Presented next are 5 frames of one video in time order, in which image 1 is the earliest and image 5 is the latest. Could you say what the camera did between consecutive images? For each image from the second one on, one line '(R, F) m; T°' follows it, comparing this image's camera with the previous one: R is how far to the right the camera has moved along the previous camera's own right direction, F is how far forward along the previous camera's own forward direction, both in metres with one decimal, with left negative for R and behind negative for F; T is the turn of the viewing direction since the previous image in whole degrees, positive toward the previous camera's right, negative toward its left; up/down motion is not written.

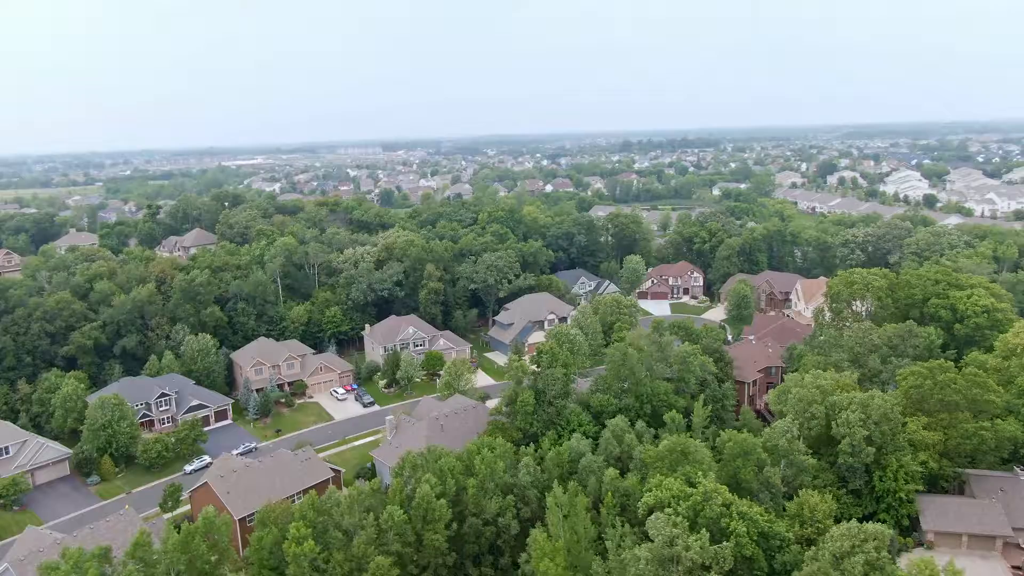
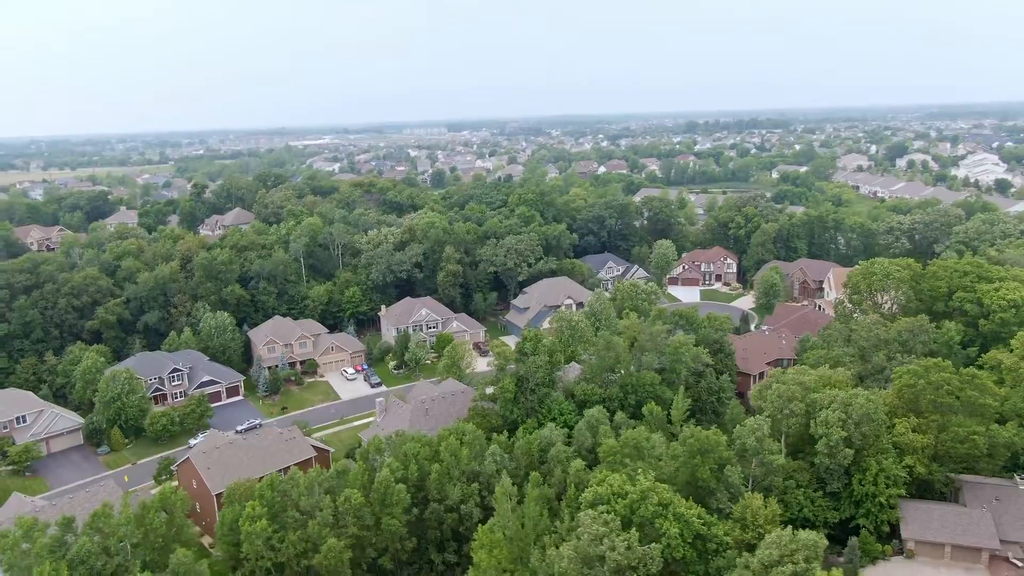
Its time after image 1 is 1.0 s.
(+2.7, +0.5) m; -5°
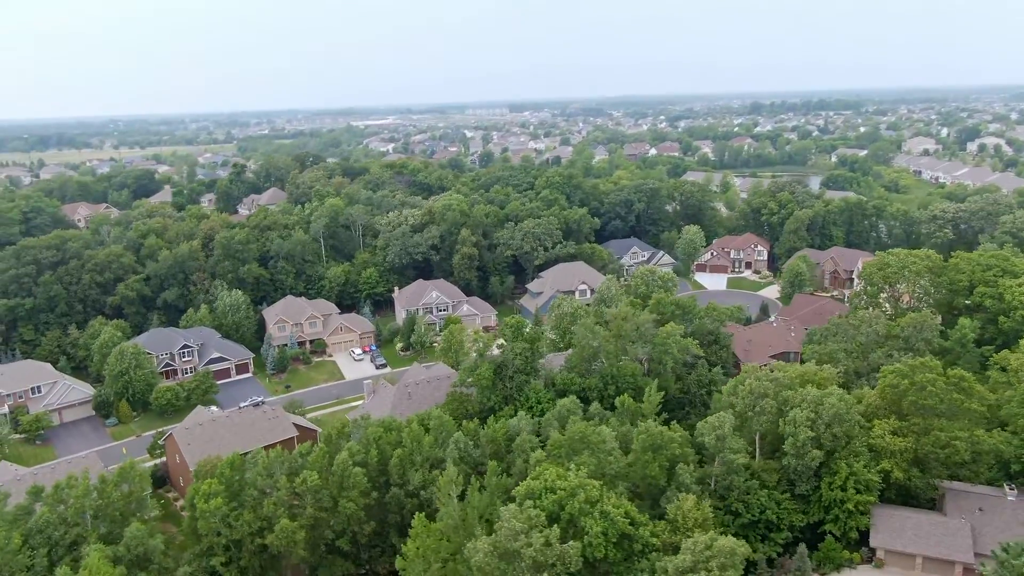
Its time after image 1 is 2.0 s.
(+2.6, +0.5) m; -5°
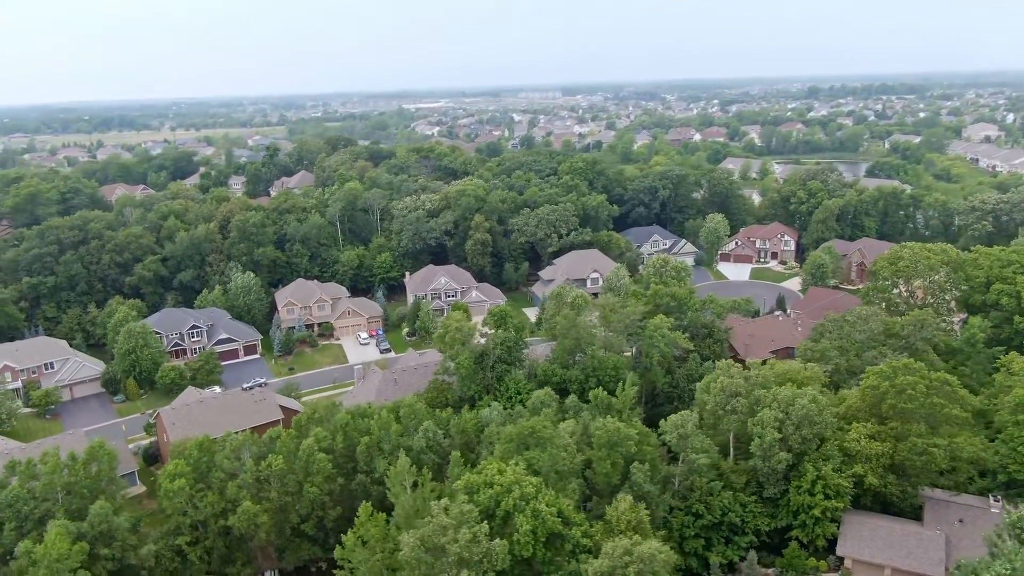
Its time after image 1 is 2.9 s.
(+2.2, +0.4) m; -4°
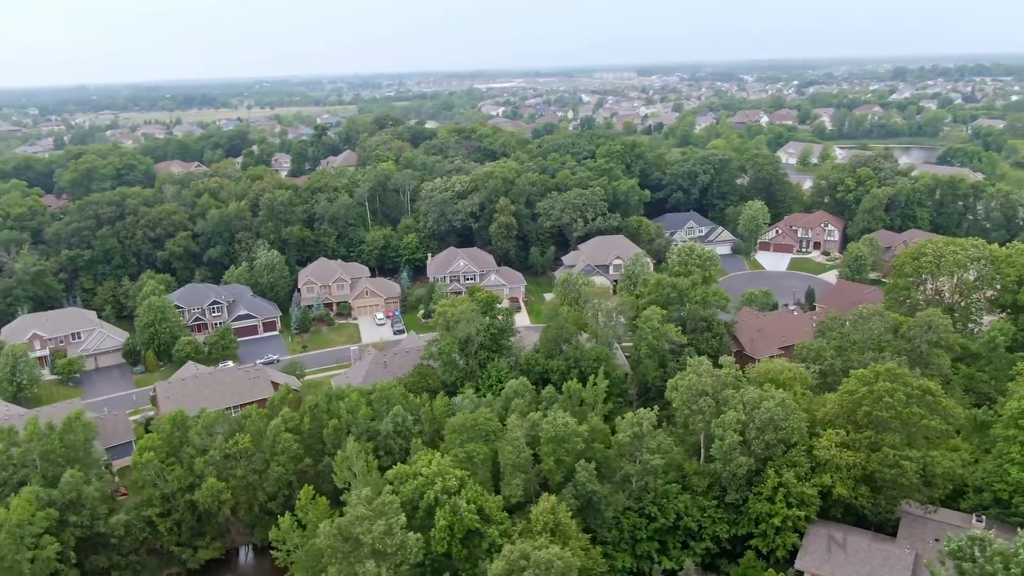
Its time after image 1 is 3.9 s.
(+2.7, +0.6) m; -5°
